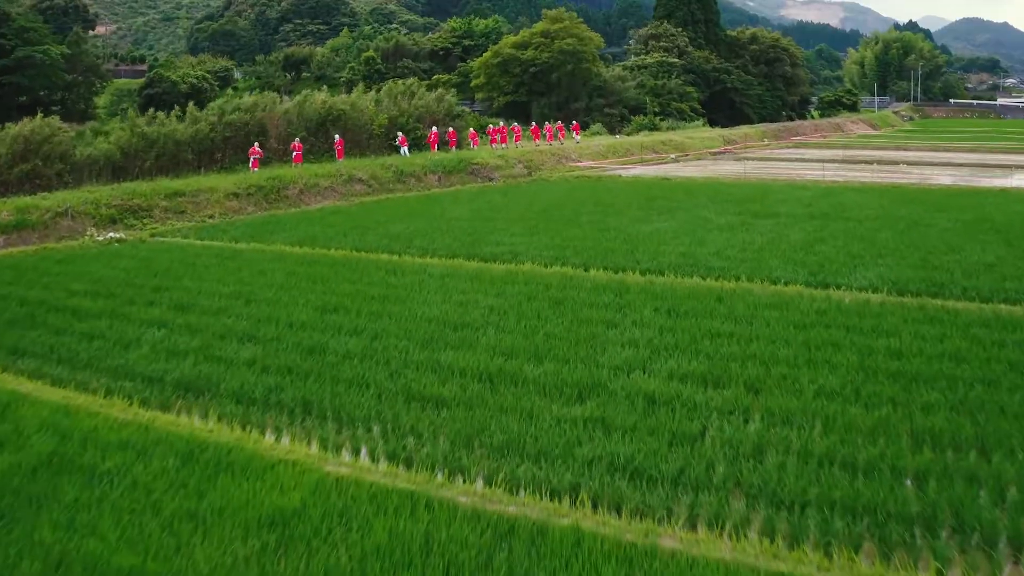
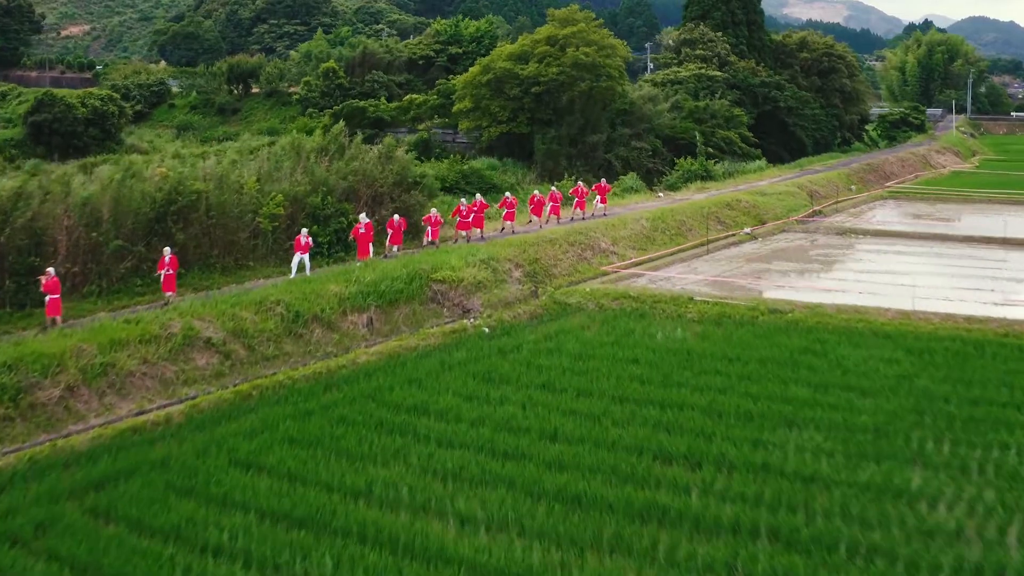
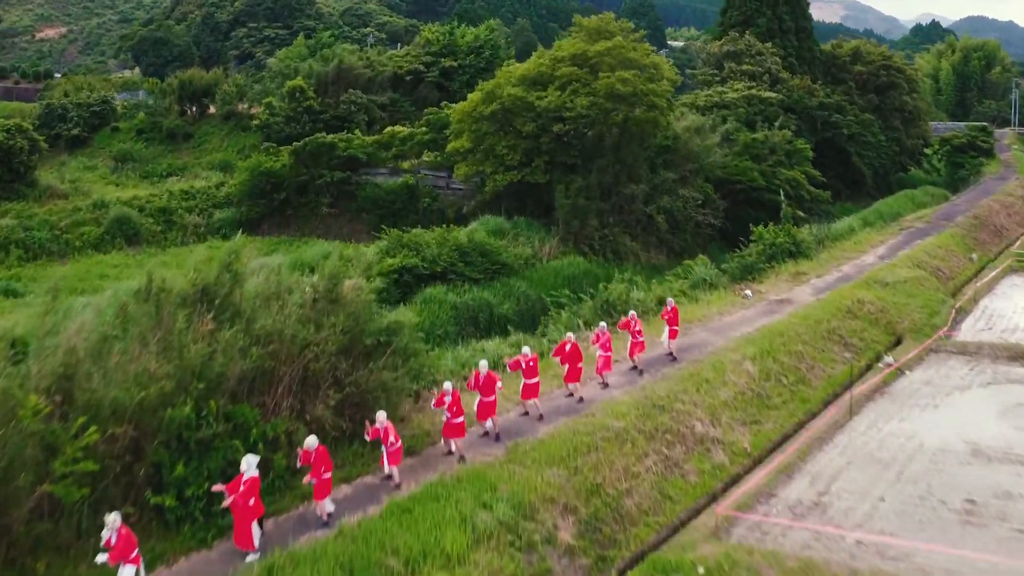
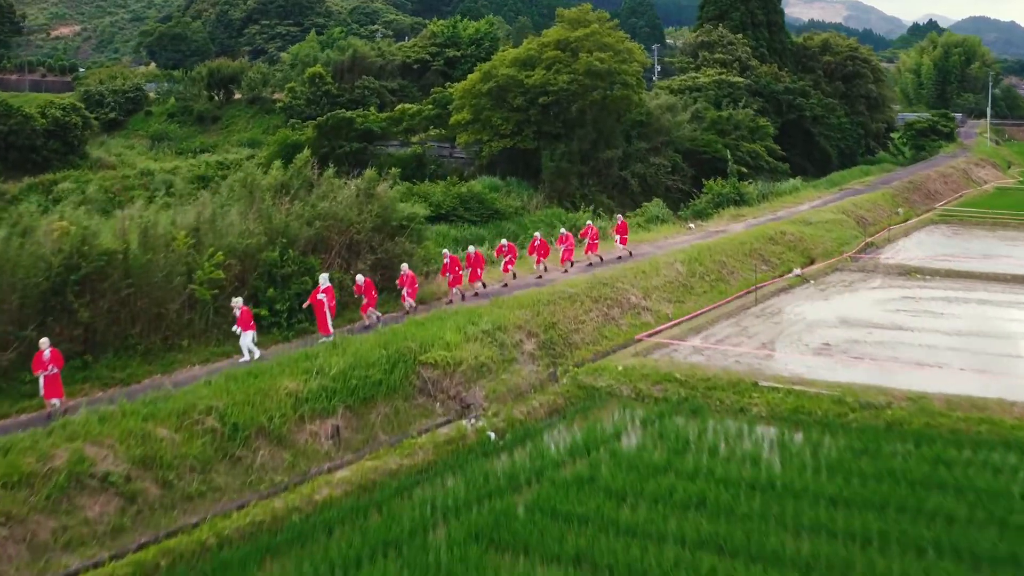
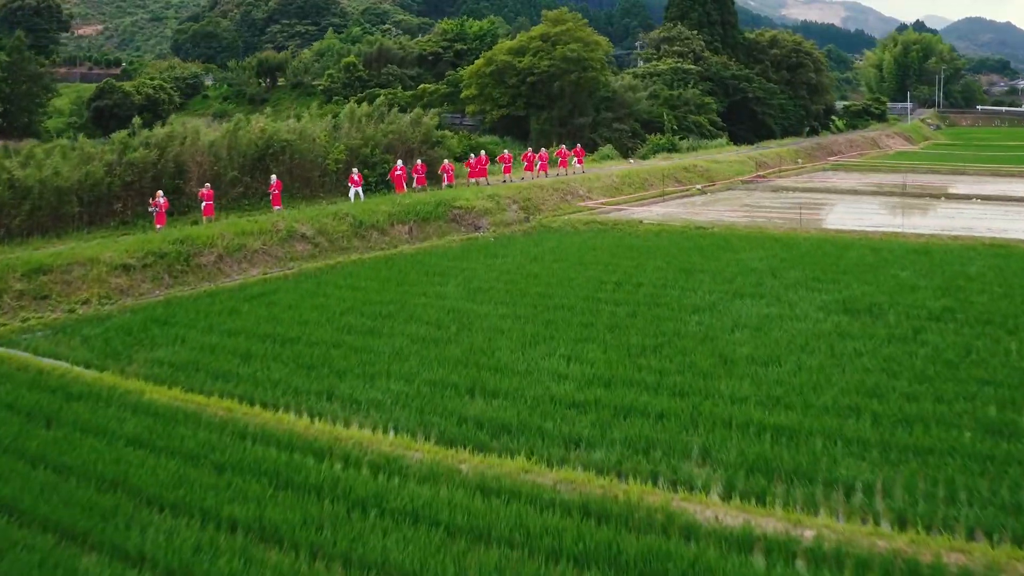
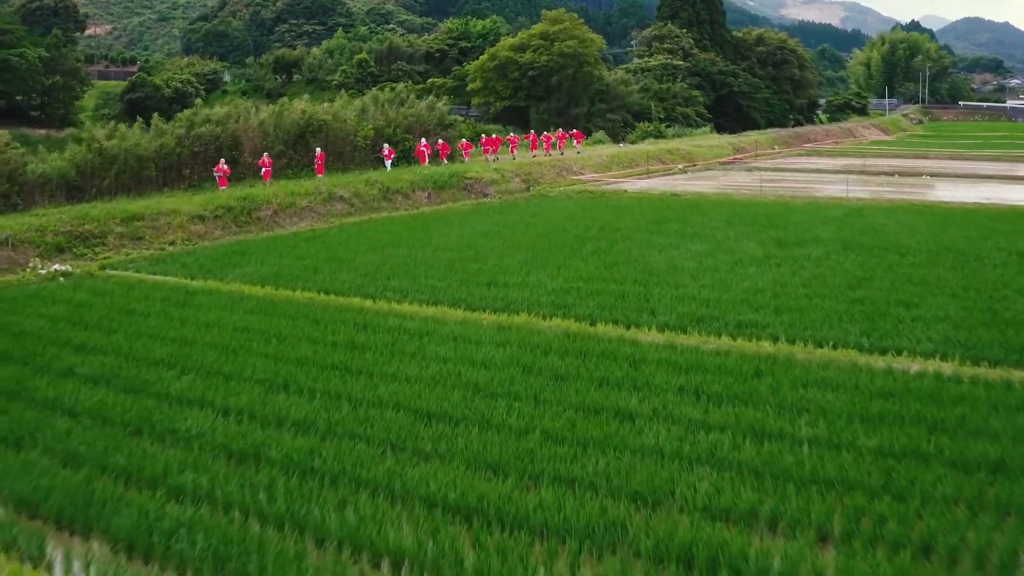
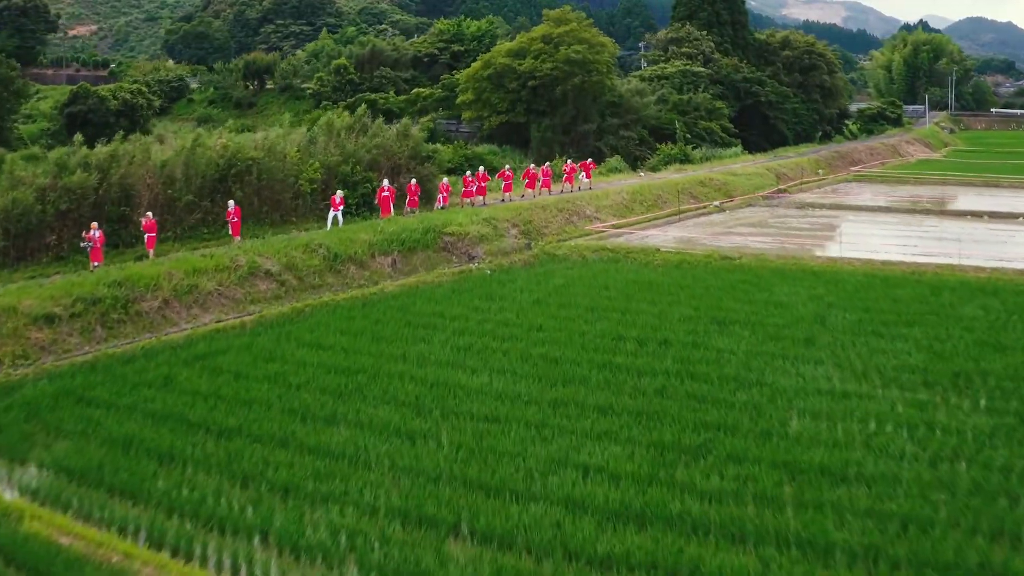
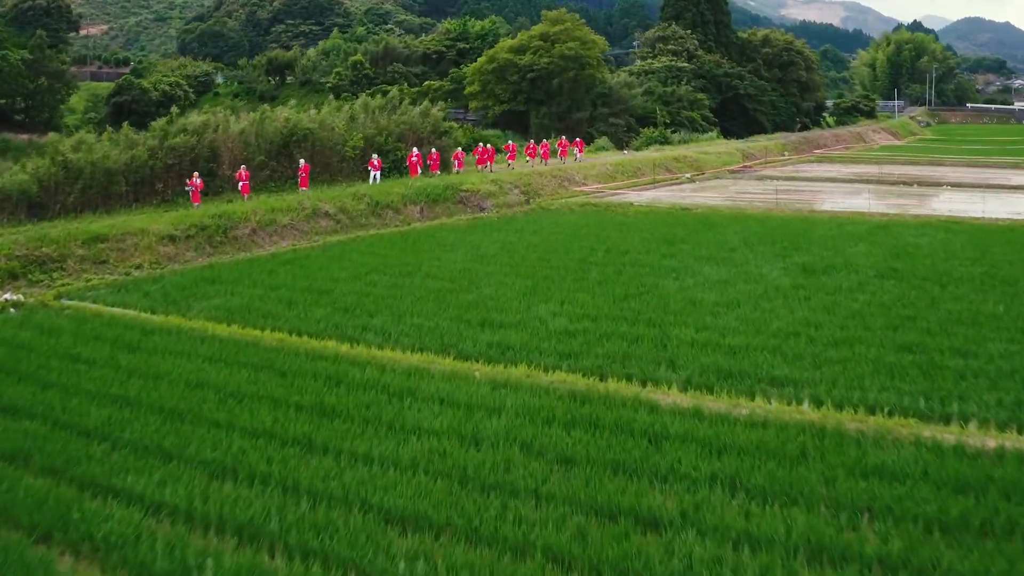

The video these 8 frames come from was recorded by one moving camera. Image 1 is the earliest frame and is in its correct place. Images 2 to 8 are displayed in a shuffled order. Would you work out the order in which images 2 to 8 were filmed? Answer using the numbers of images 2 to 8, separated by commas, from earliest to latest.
6, 8, 5, 7, 2, 4, 3
